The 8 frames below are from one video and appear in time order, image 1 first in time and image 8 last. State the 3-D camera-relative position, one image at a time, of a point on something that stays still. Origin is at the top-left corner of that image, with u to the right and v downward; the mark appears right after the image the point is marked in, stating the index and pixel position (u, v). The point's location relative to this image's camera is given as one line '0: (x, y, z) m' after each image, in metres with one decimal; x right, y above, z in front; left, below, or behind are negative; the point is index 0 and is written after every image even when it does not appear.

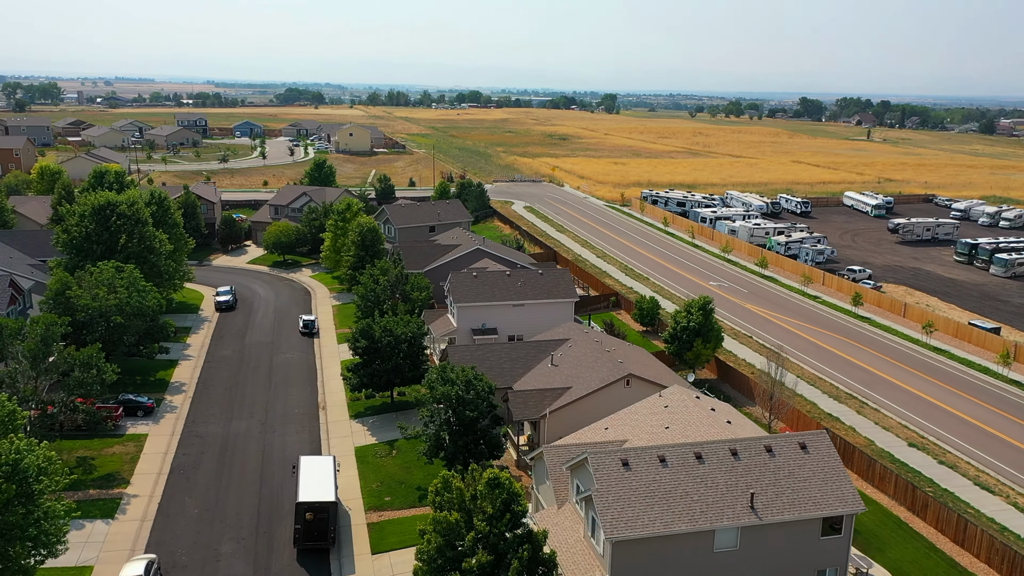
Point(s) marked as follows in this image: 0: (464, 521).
0: (-1.1, -5.6, +19.5) m
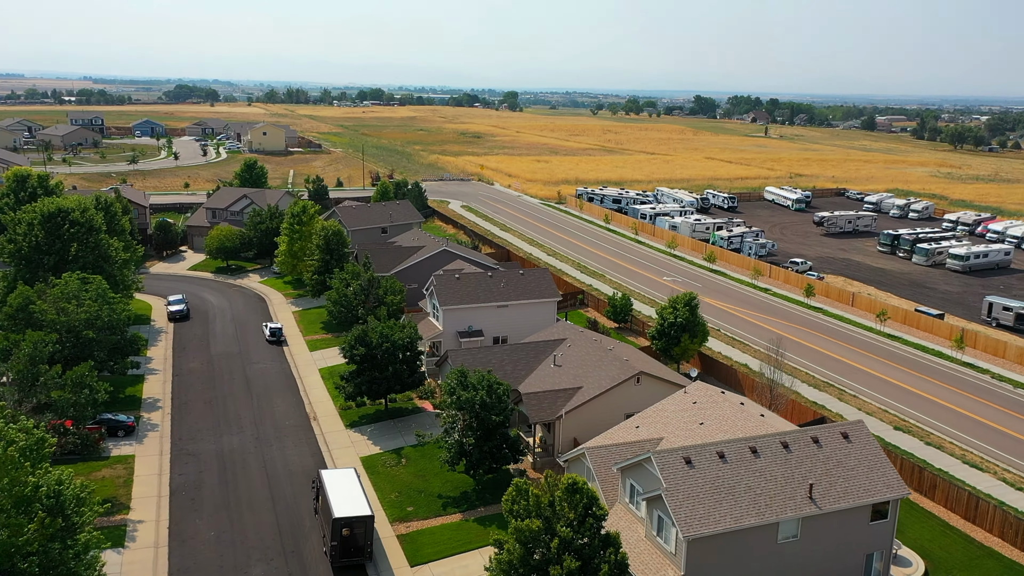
0: (+0.8, -5.7, +19.3) m
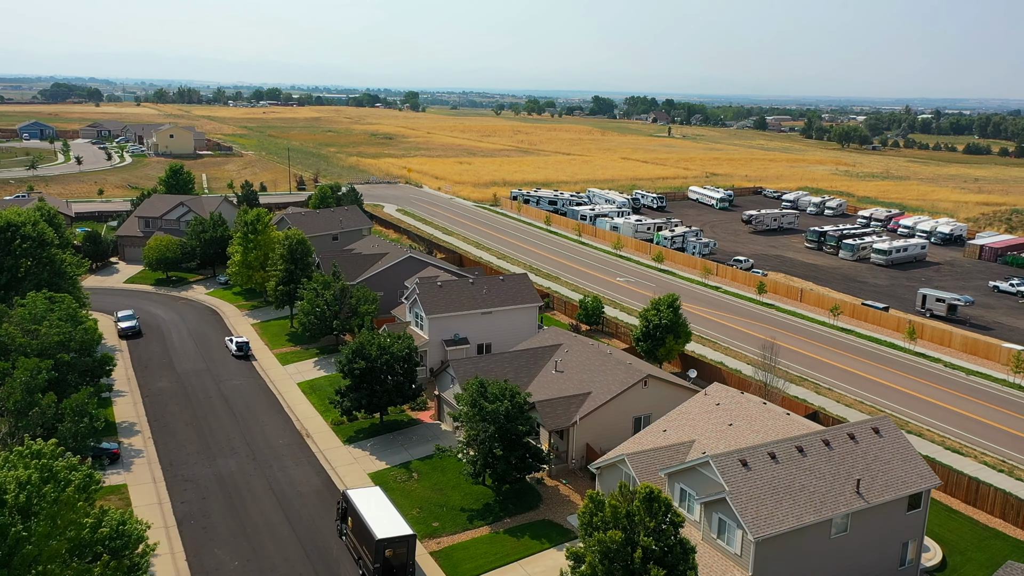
0: (+2.7, -6.0, +19.4) m
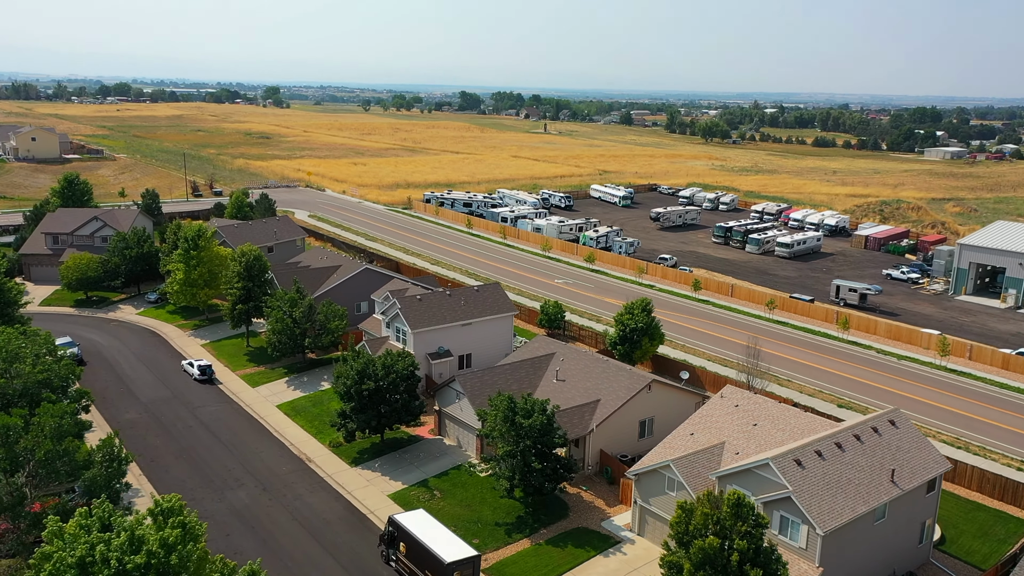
0: (+5.4, -6.5, +20.7) m
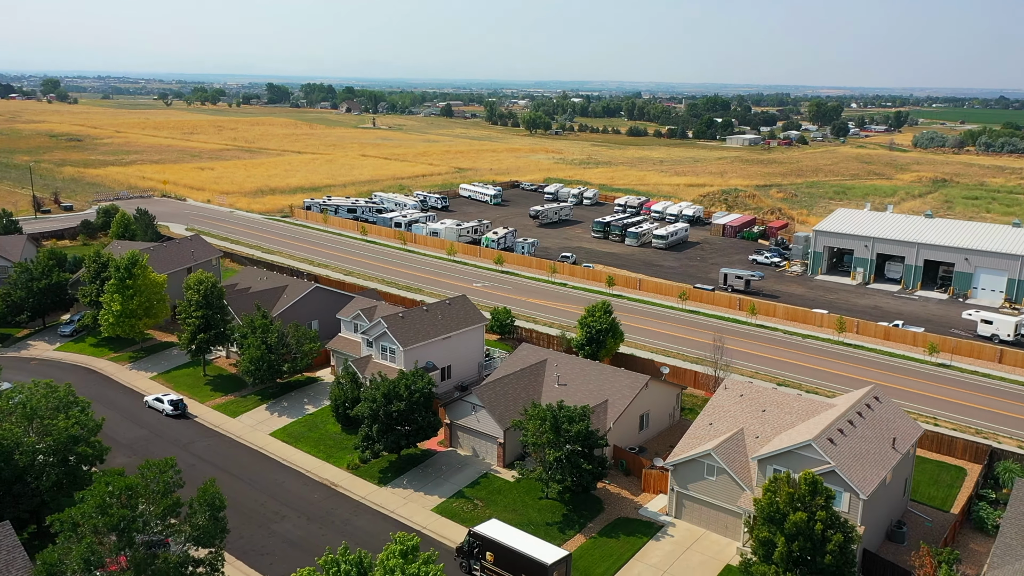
0: (+8.9, -6.9, +24.6) m
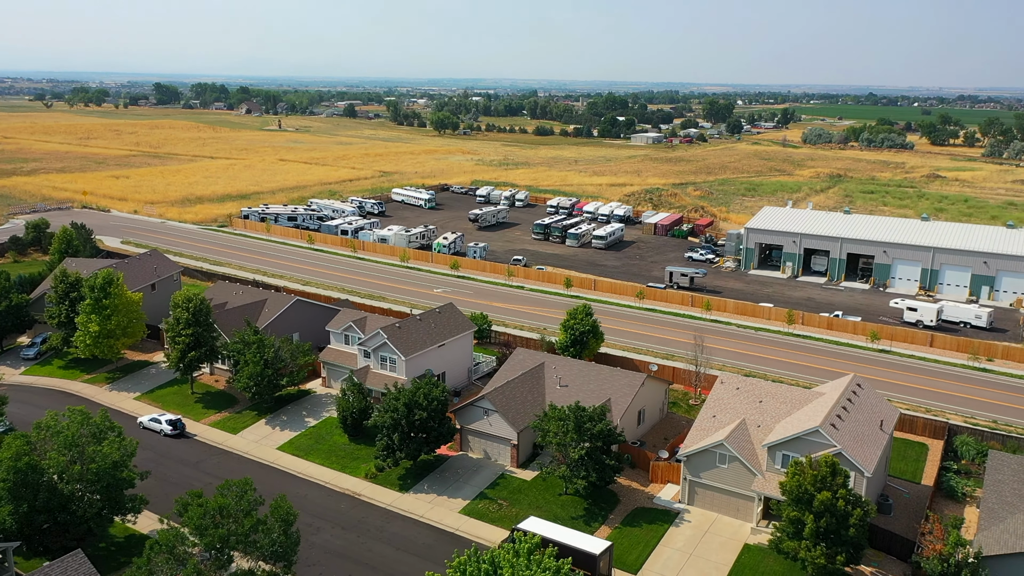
0: (+10.8, -7.0, +27.5) m
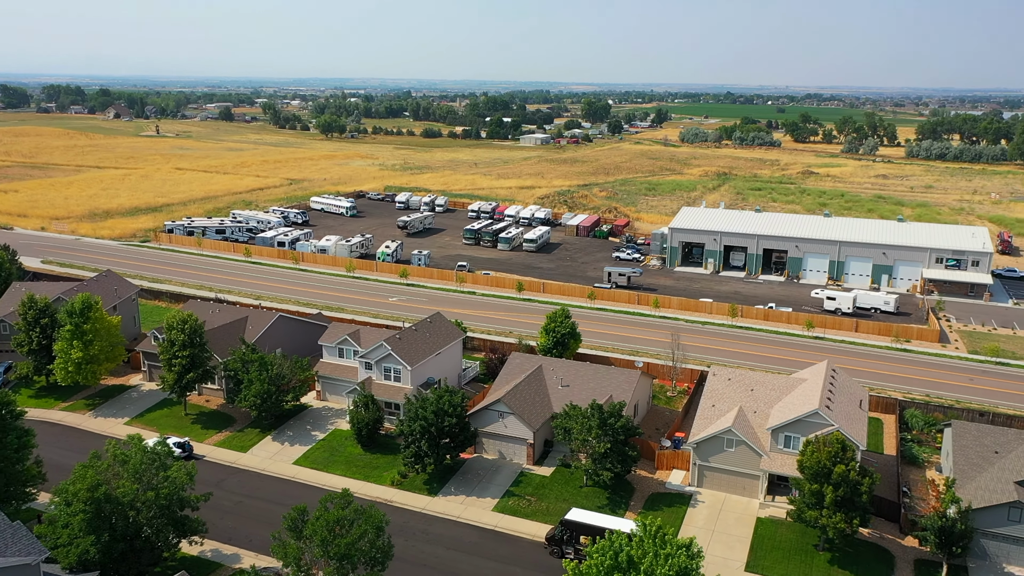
0: (+12.9, -7.0, +31.6) m
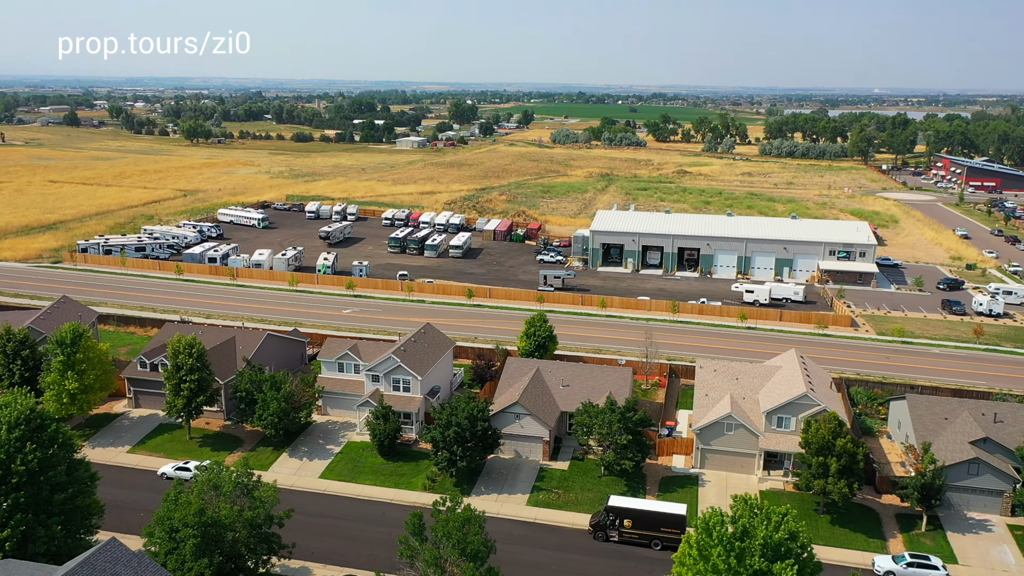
0: (+14.9, -6.9, +36.8) m
